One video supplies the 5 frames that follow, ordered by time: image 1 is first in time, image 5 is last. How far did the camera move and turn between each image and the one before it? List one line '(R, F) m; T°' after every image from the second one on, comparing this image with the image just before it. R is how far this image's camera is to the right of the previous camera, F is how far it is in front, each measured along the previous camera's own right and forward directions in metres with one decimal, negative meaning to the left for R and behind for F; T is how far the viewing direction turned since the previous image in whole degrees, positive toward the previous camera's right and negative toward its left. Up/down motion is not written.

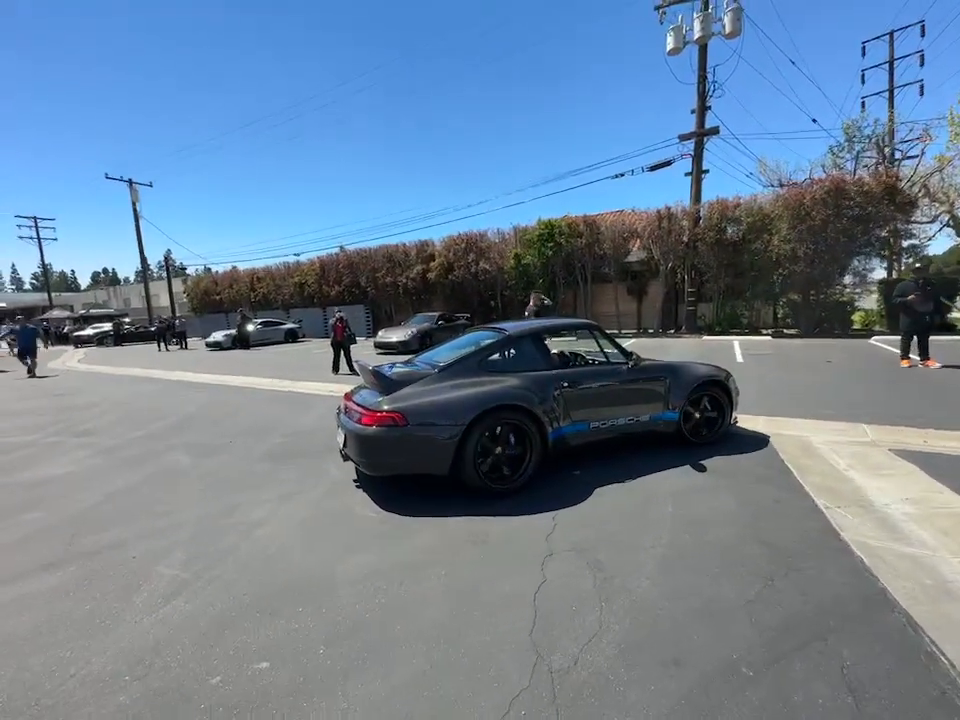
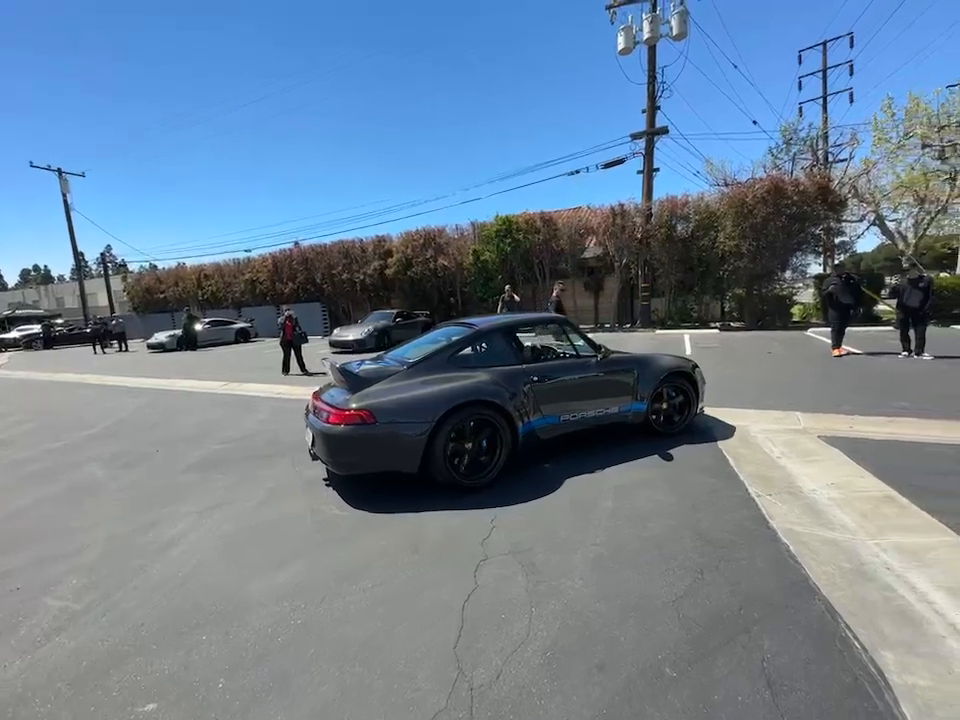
(+0.3, +0.1) m; +5°
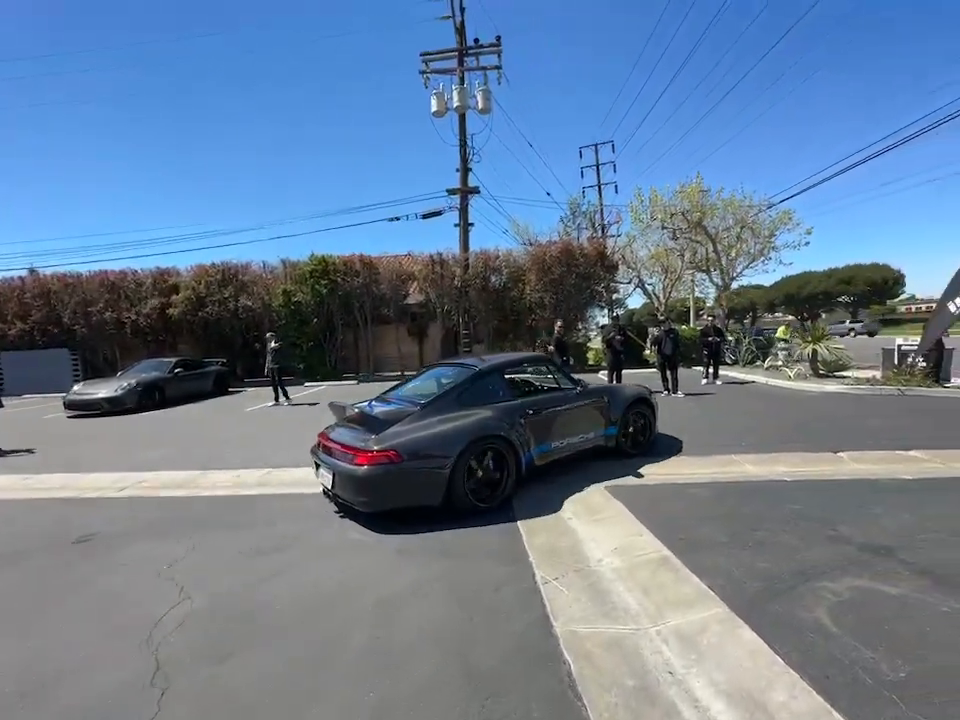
(+0.9, +0.9) m; +22°
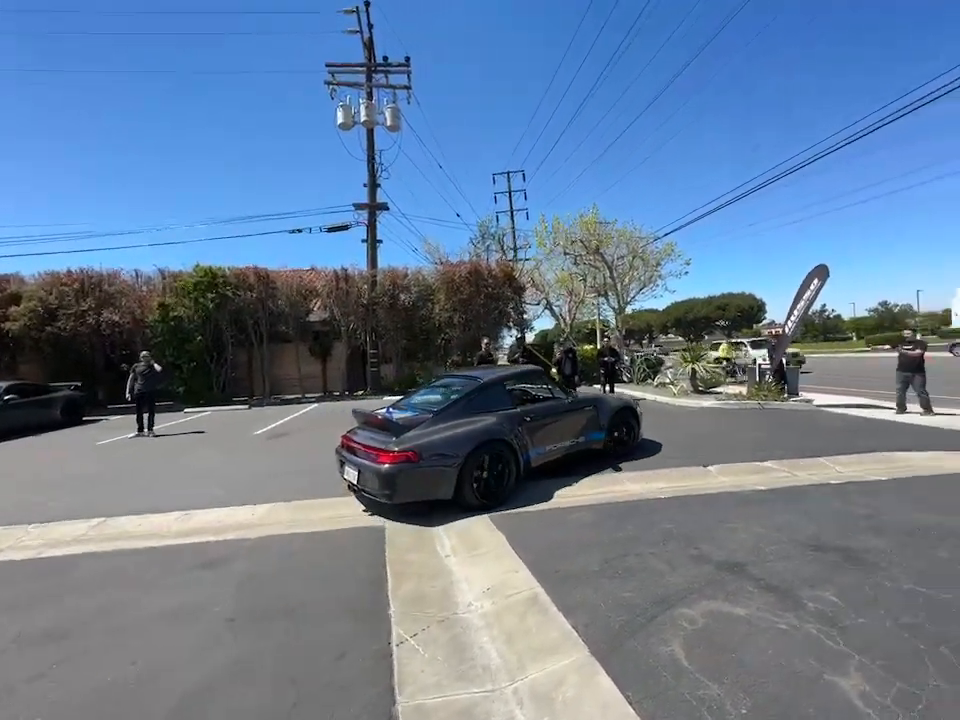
(+0.5, +0.3) m; +11°
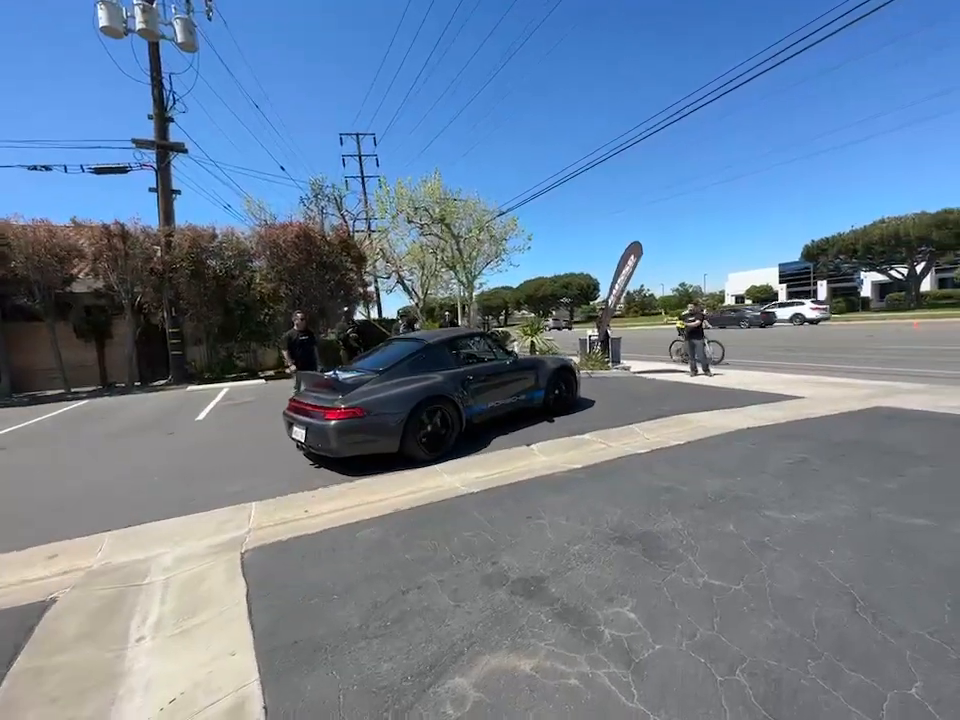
(+1.0, +1.1) m; +18°
